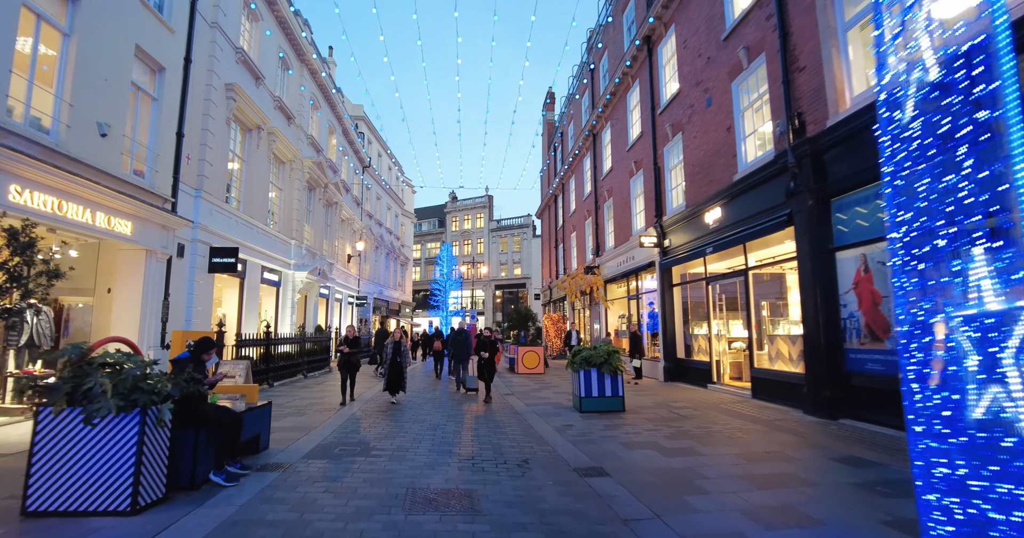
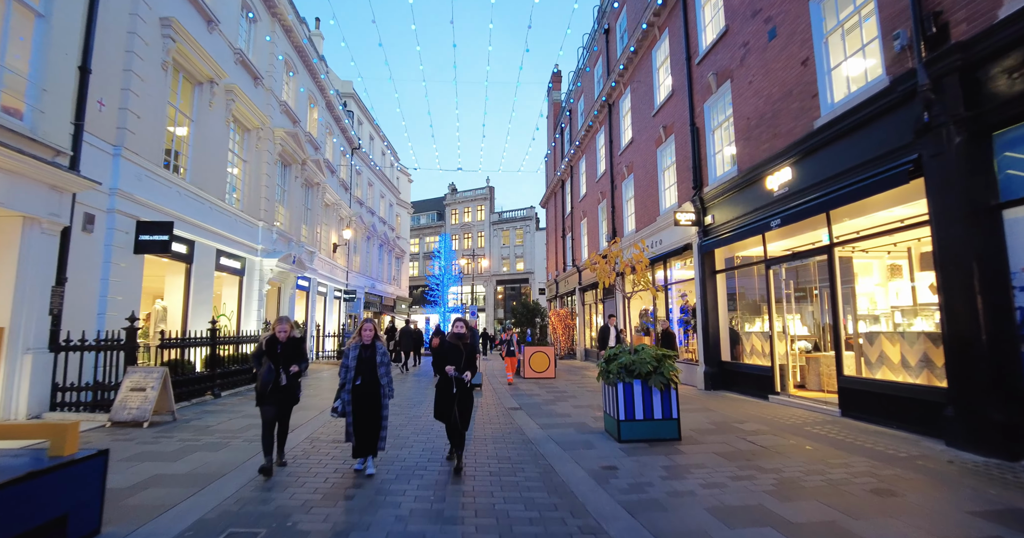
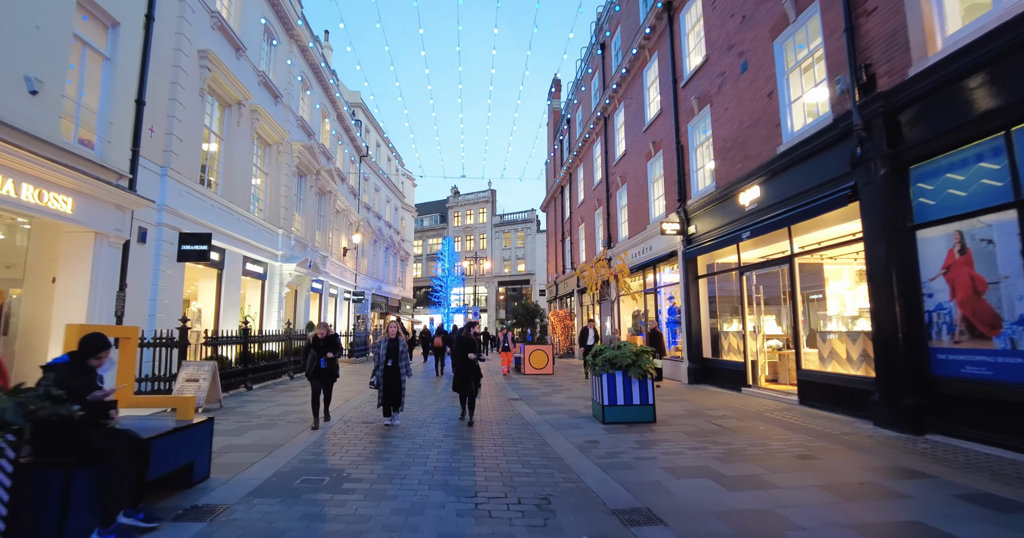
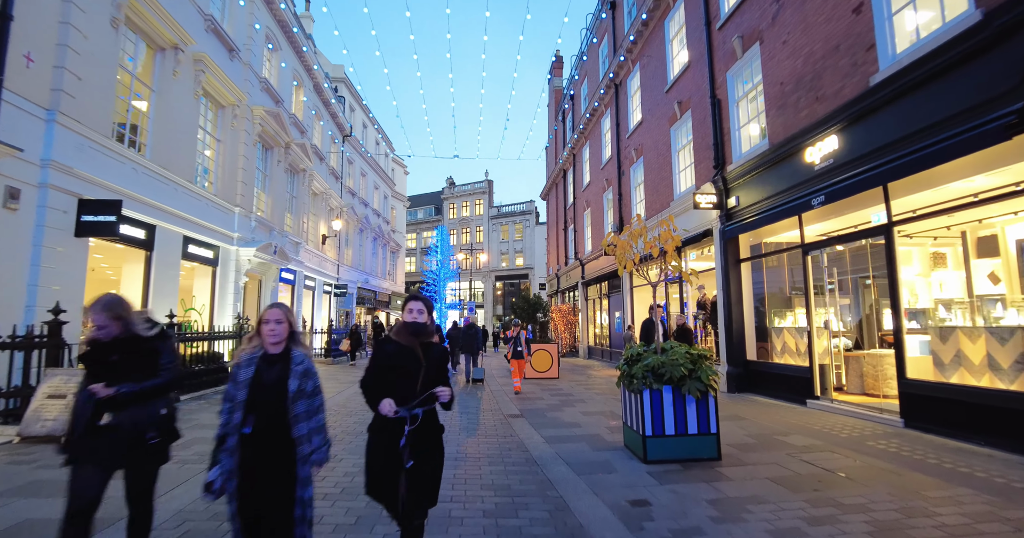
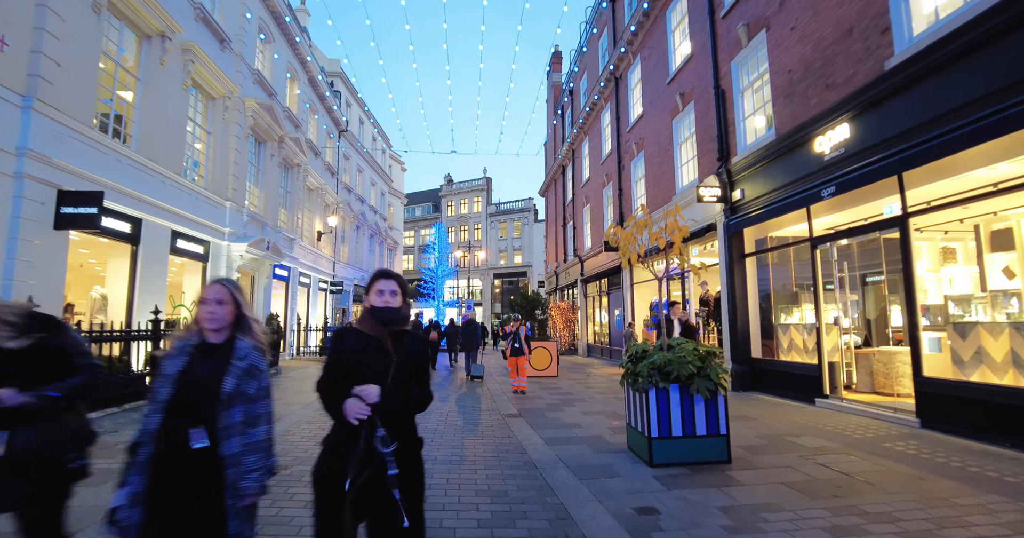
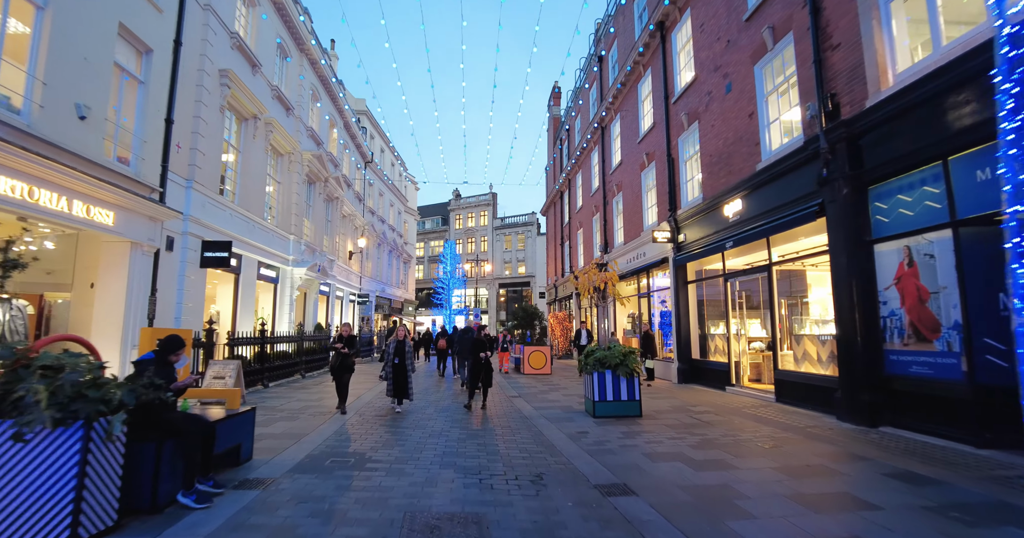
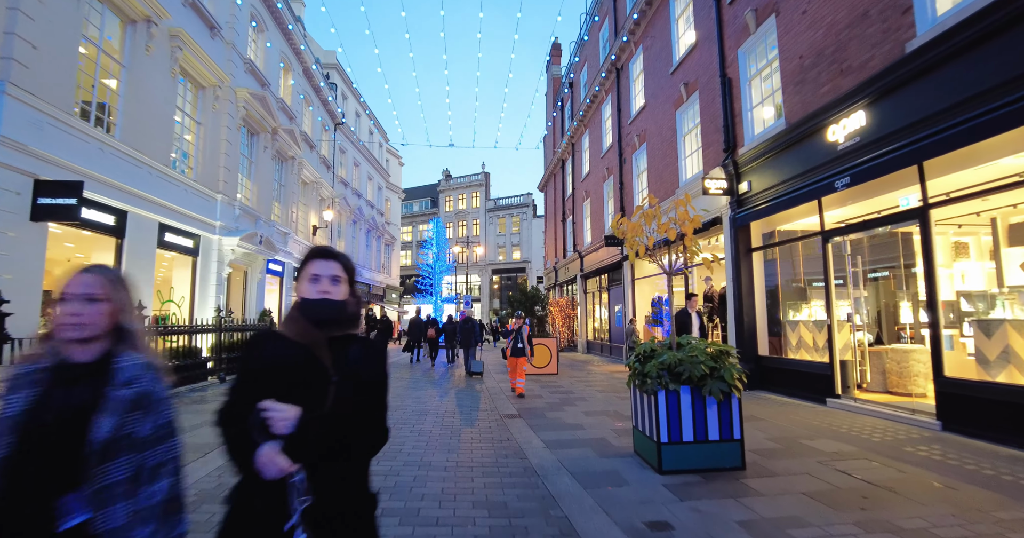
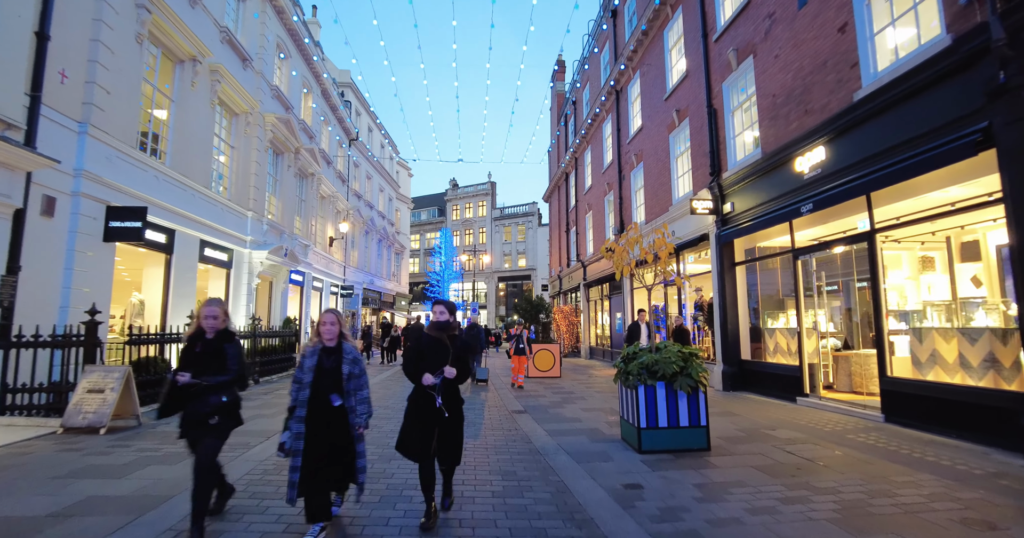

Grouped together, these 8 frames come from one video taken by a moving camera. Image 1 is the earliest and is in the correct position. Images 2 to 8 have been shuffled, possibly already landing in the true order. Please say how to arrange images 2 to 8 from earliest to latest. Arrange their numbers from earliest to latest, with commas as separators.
6, 3, 2, 8, 4, 5, 7
